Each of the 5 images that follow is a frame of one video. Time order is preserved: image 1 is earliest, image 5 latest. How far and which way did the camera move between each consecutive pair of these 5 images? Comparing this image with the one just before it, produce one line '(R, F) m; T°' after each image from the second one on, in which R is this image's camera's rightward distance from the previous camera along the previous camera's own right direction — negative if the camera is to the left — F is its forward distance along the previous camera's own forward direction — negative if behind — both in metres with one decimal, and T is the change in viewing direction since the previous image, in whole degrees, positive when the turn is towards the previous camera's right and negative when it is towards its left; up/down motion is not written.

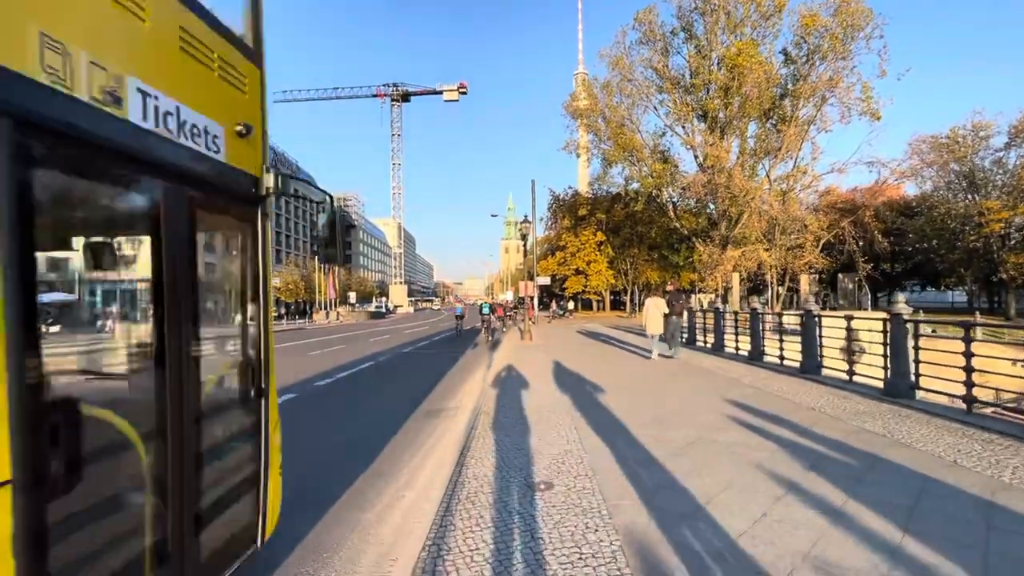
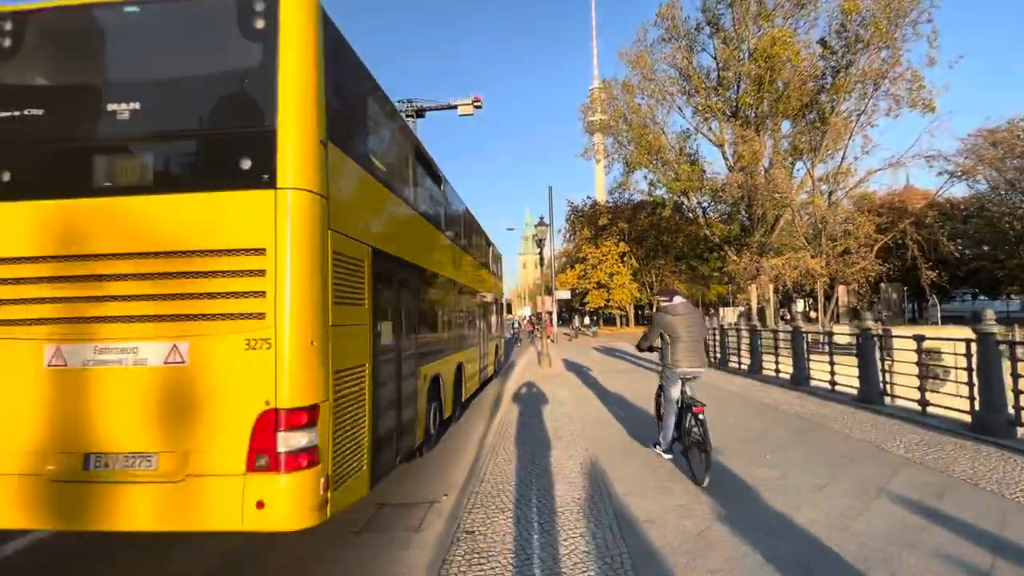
(0.0, +2.2) m; -2°
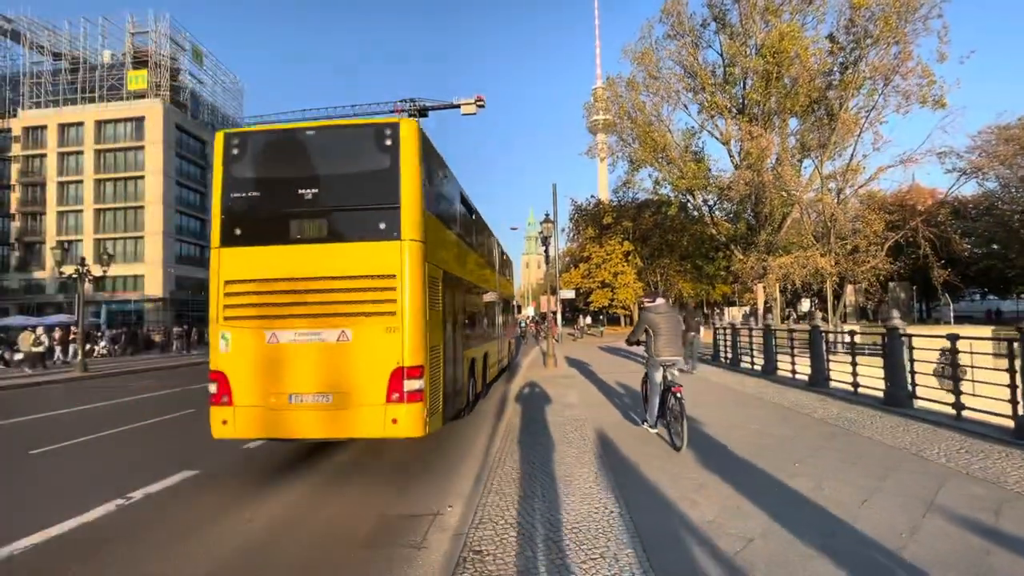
(0.0, +0.3) m; 0°
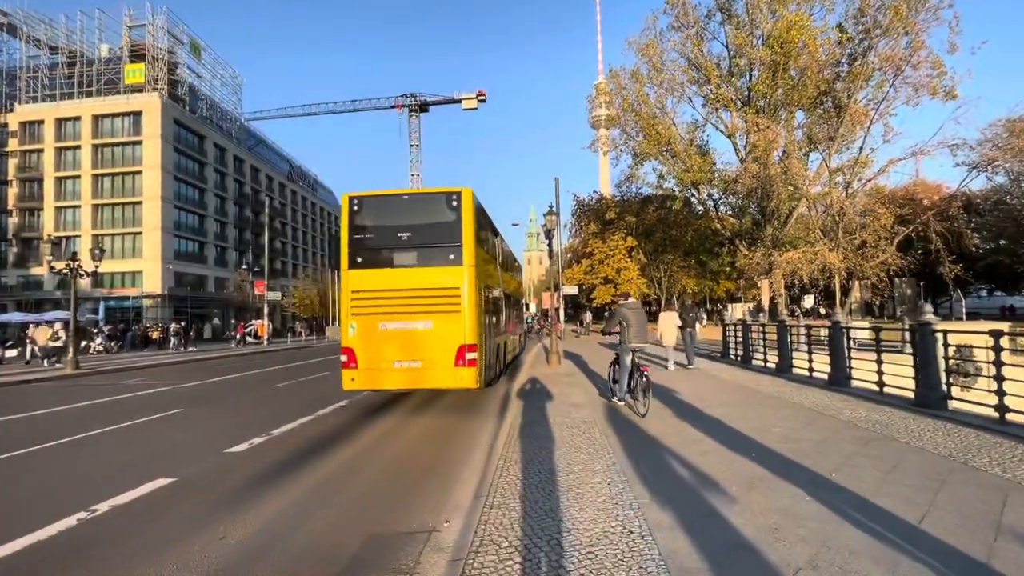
(0.0, +0.4) m; 0°
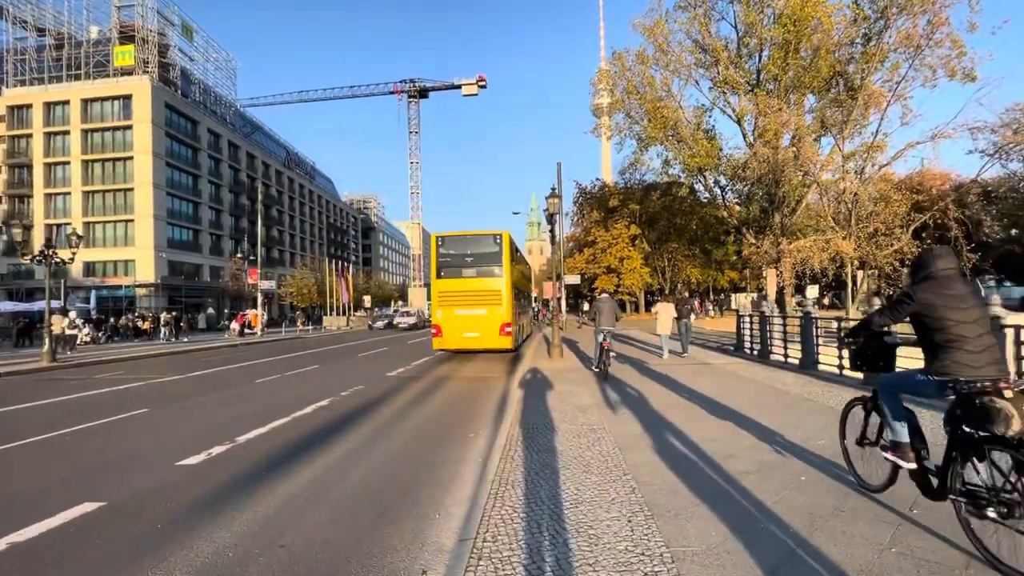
(0.0, +0.7) m; 0°
